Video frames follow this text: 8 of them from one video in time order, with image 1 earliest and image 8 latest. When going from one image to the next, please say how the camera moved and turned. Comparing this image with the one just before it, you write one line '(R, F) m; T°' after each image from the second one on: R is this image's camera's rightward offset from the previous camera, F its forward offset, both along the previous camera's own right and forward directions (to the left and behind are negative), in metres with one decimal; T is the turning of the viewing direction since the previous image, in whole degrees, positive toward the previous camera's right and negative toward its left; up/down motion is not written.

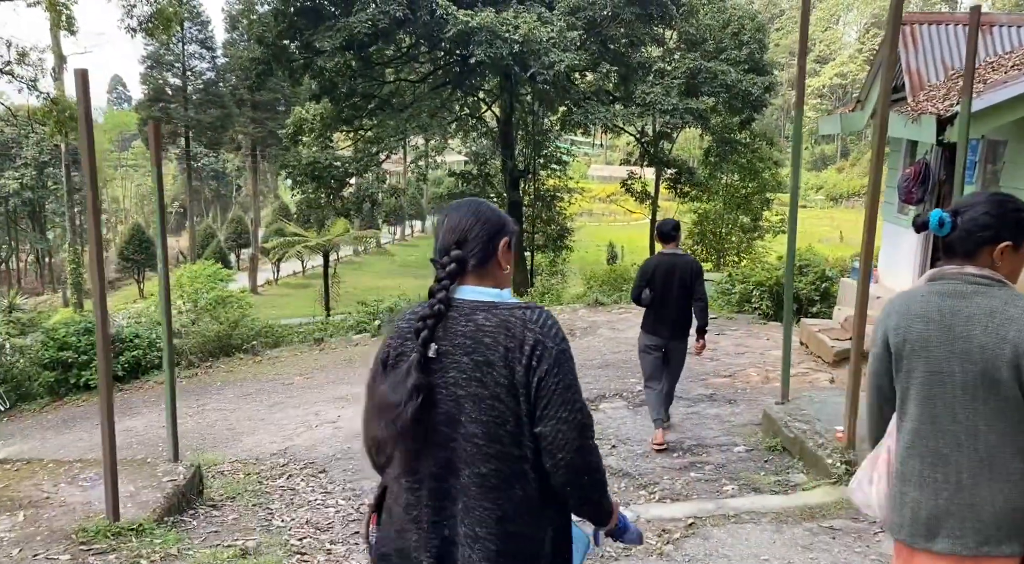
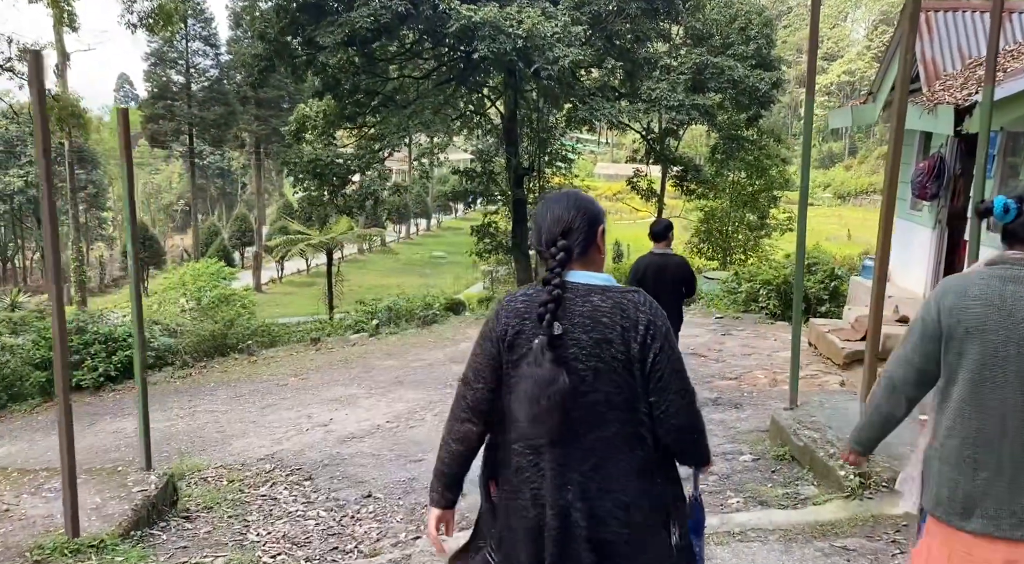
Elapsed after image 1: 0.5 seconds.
(+0.1, +0.3) m; 0°
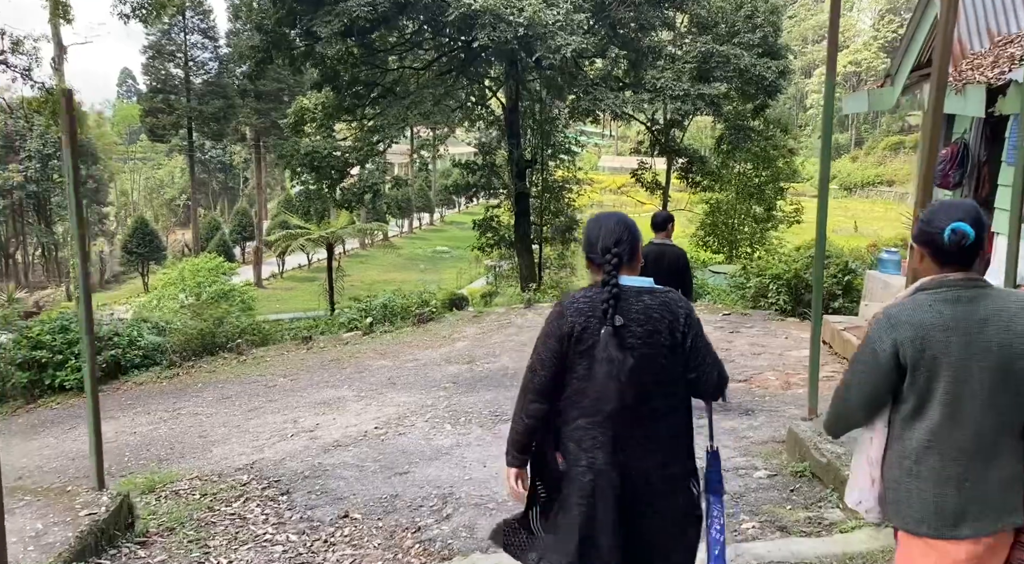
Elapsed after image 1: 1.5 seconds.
(+0.1, +0.4) m; 0°
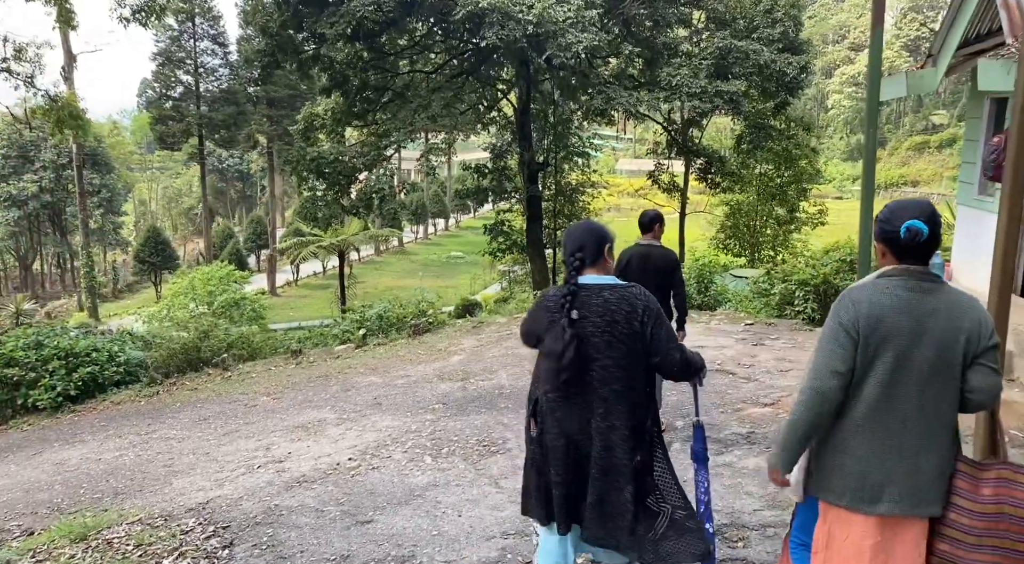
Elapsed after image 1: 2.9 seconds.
(+0.2, +0.8) m; -1°
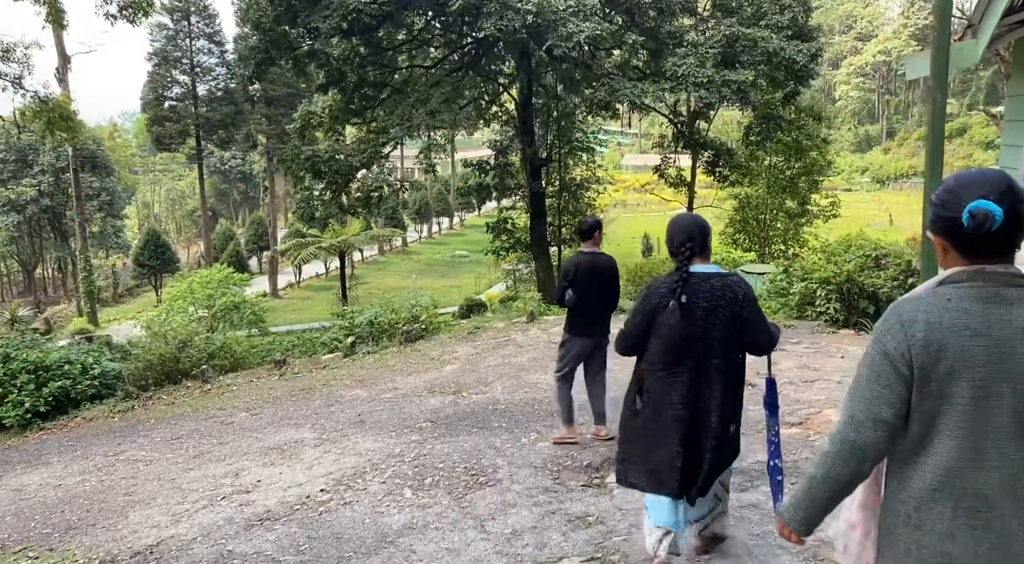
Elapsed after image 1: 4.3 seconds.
(+0.1, +0.7) m; 0°
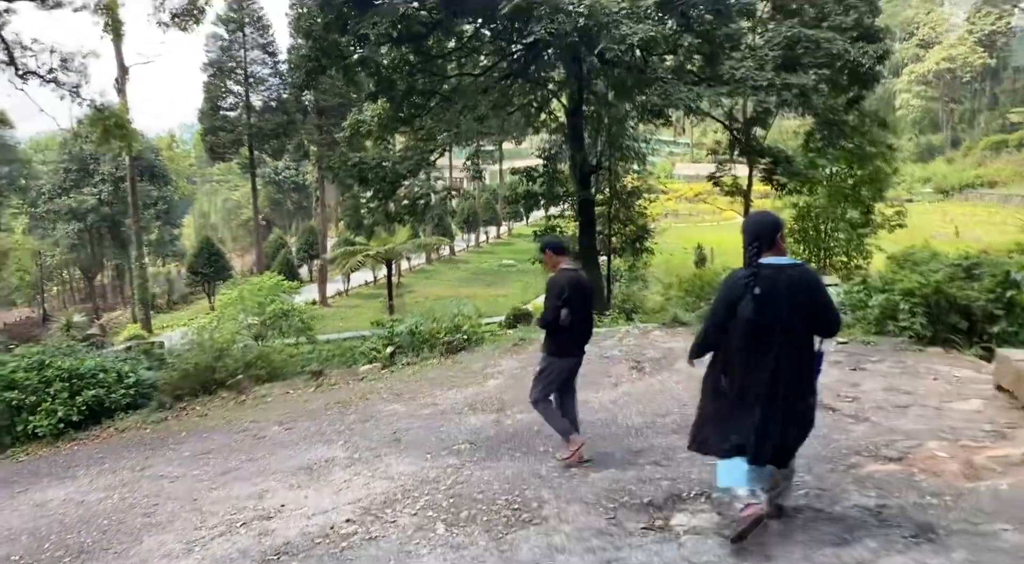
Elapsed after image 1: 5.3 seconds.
(0.0, +0.6) m; -3°
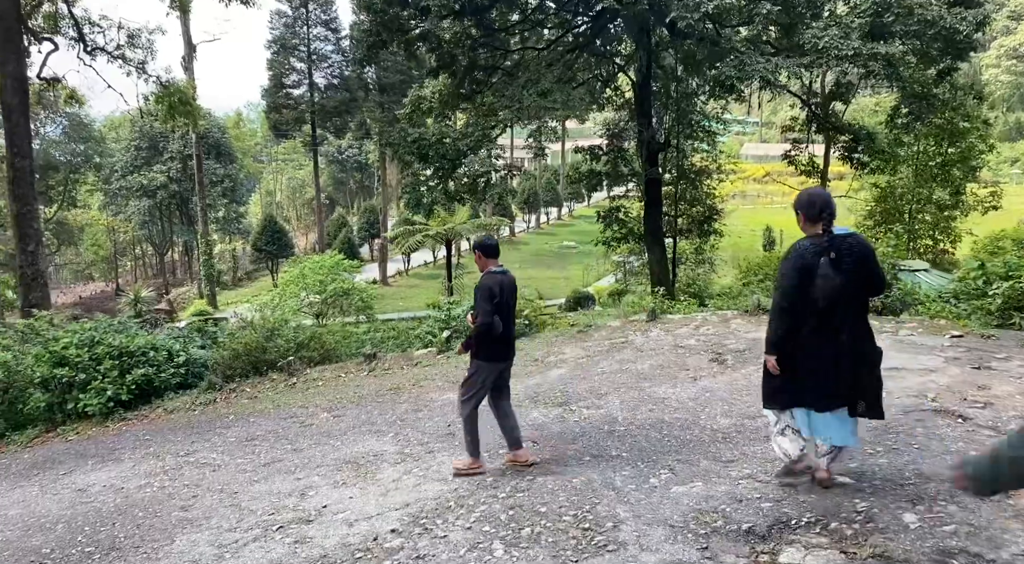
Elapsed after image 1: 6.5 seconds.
(-0.1, +0.6) m; -4°
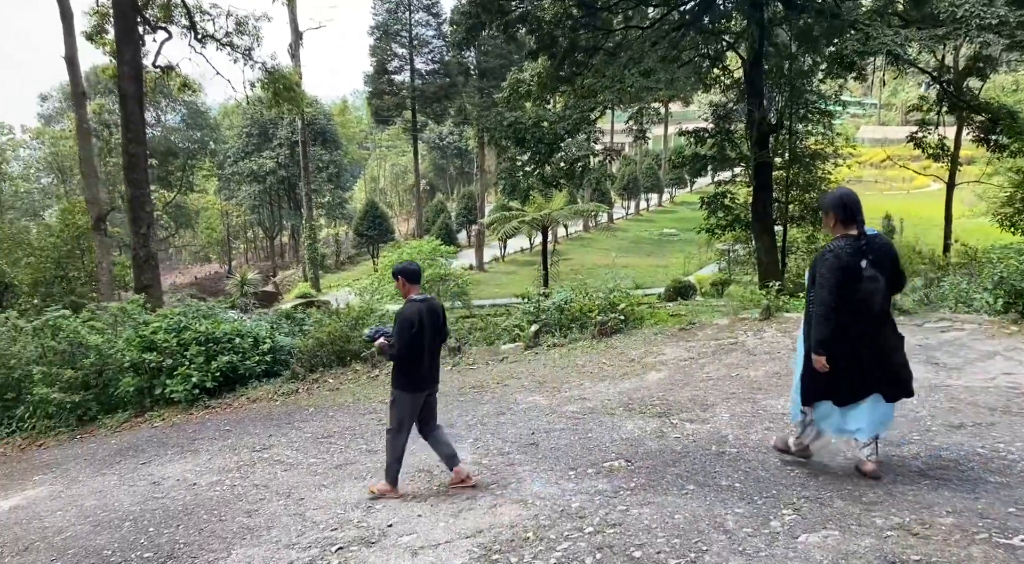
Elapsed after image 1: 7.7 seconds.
(0.0, +0.6) m; -7°
